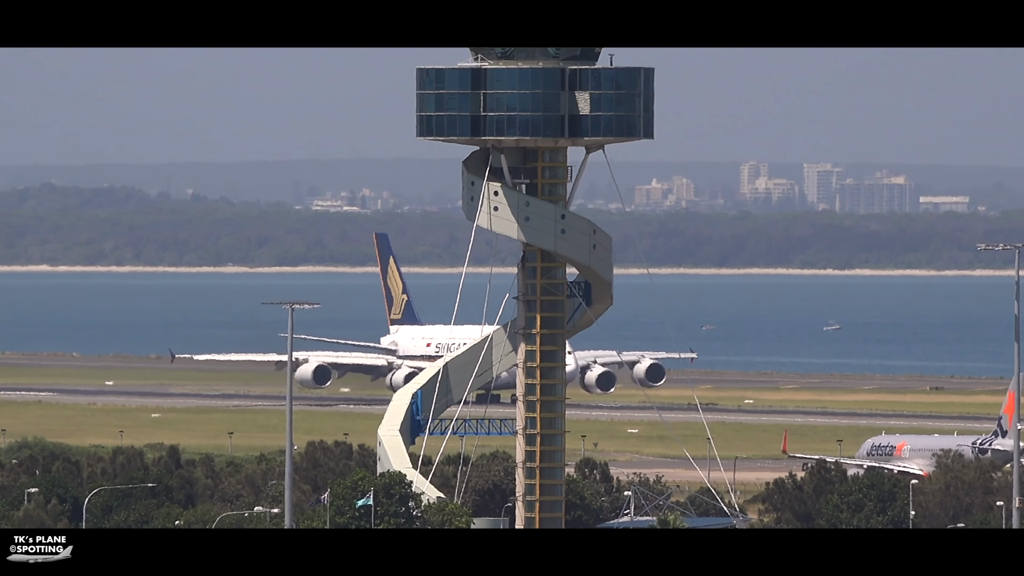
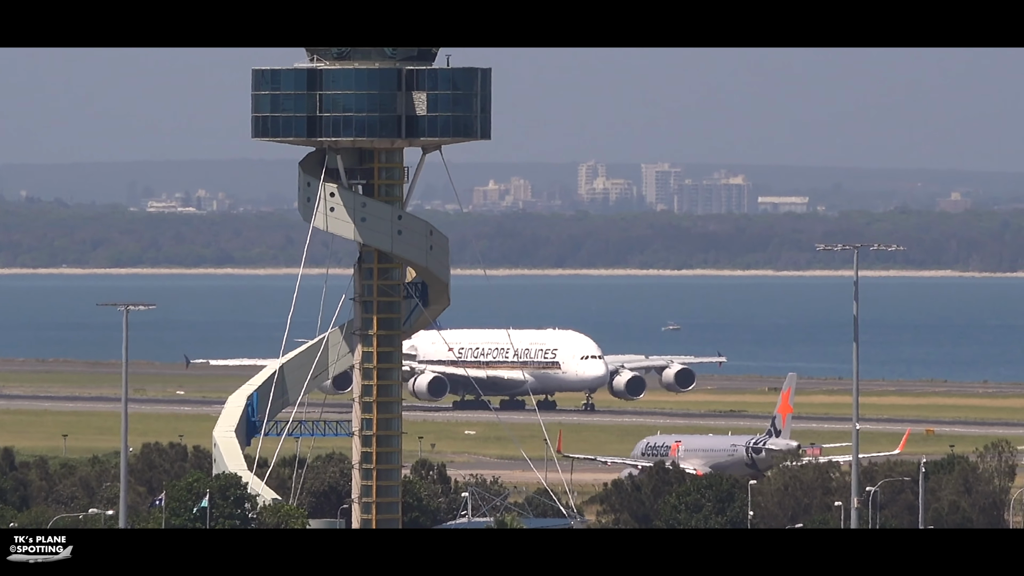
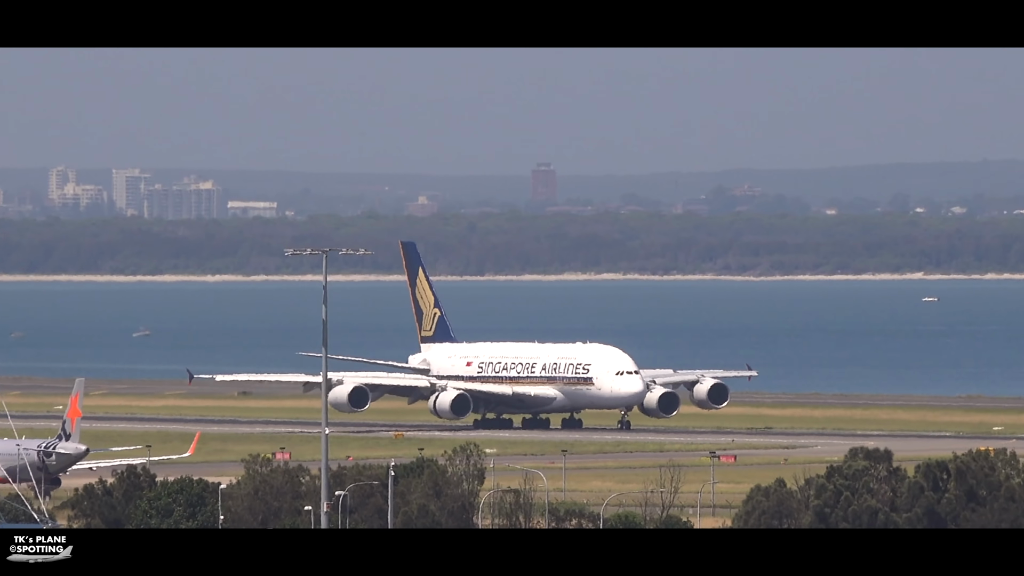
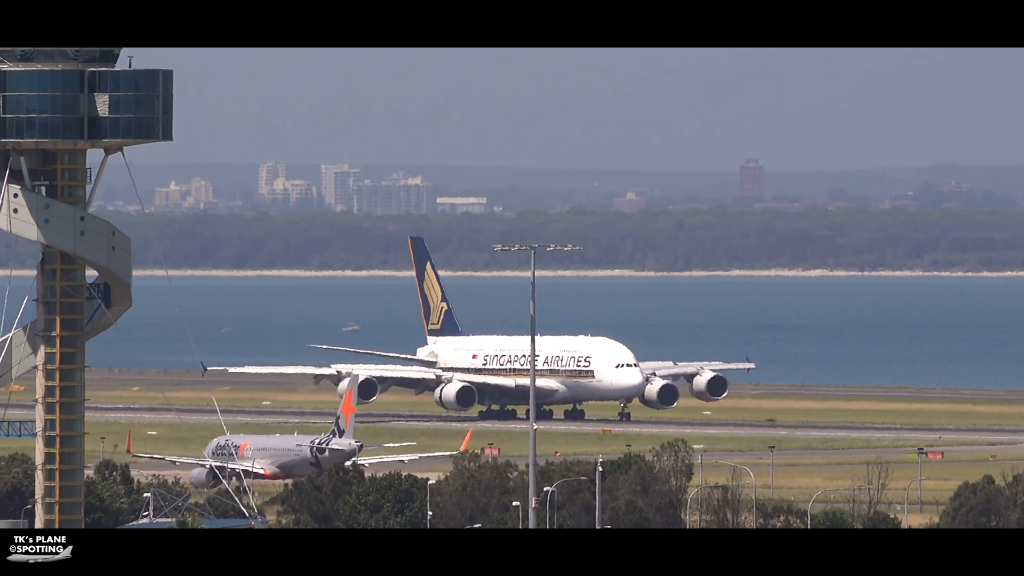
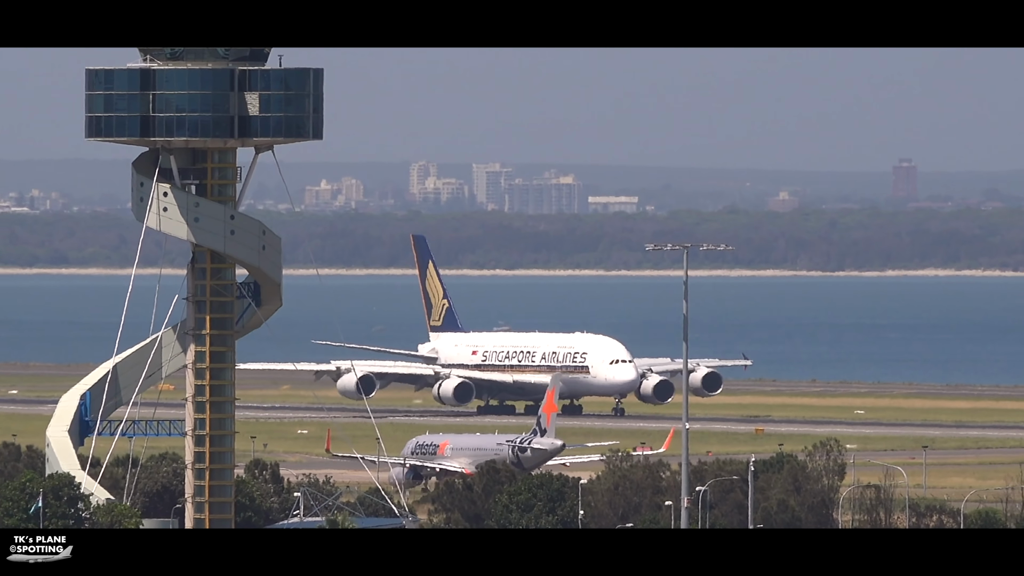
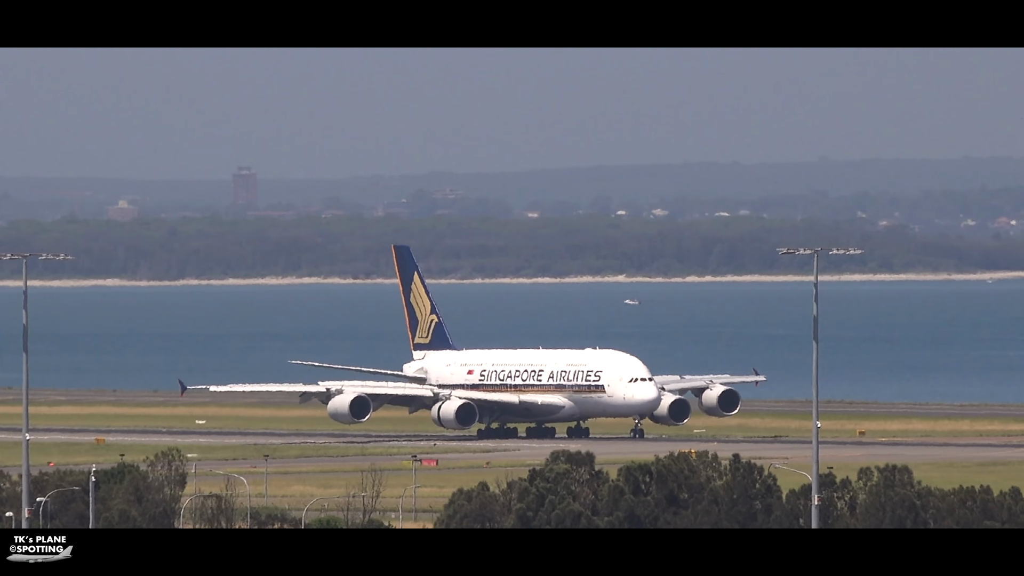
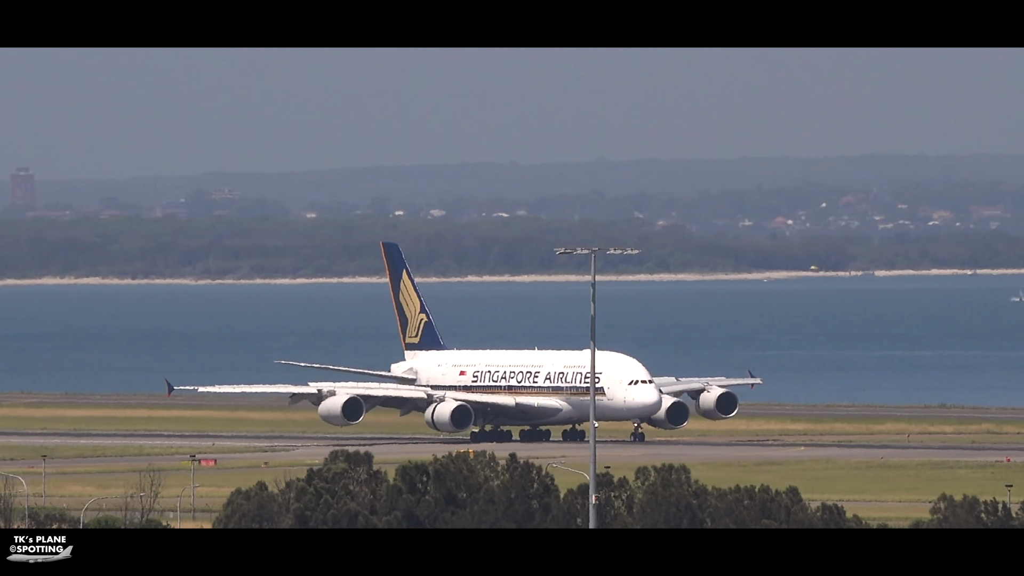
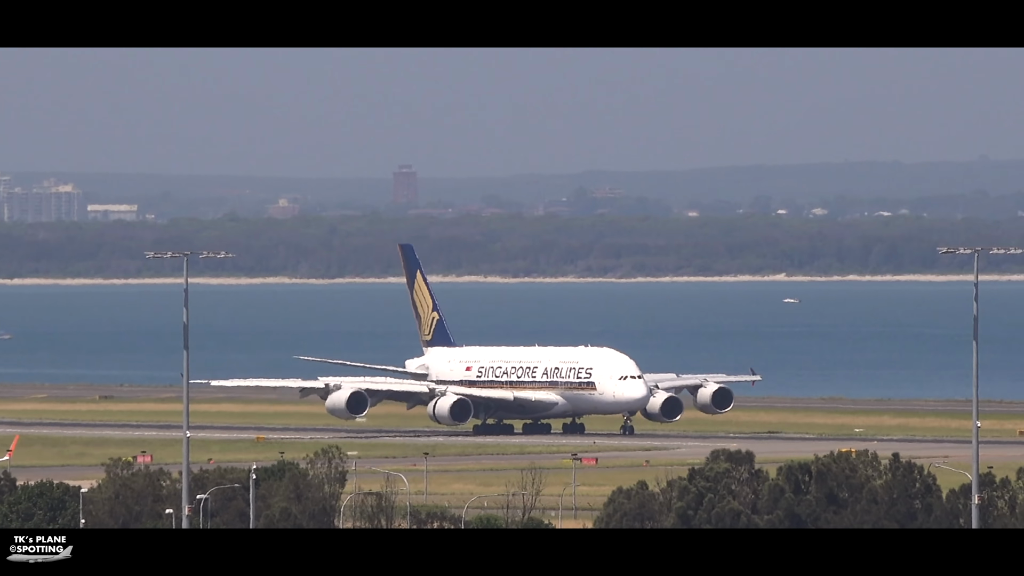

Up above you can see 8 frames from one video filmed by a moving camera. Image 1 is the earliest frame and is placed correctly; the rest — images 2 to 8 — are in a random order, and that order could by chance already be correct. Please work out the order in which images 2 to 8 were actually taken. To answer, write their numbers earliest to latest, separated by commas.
2, 5, 4, 3, 8, 6, 7
